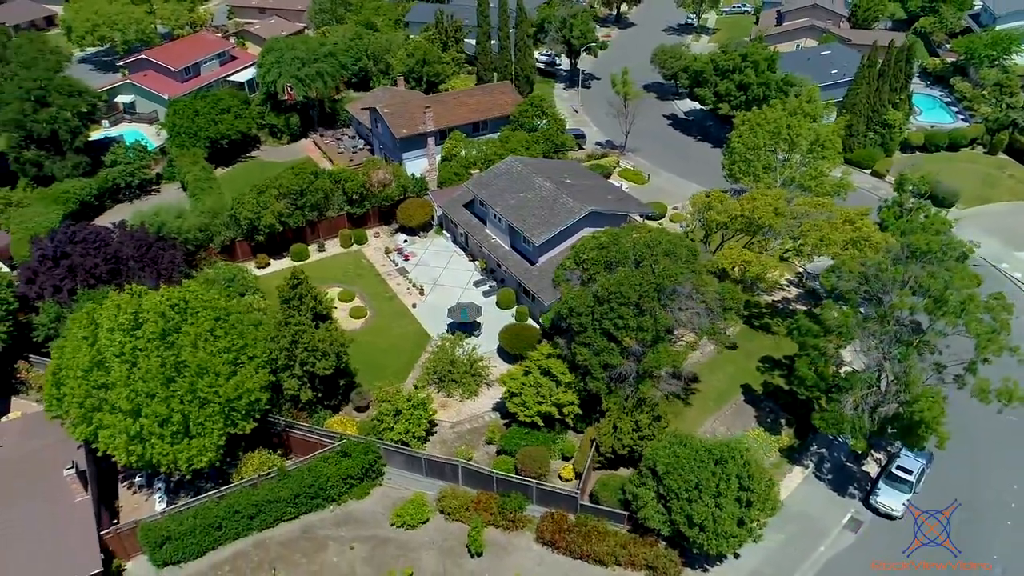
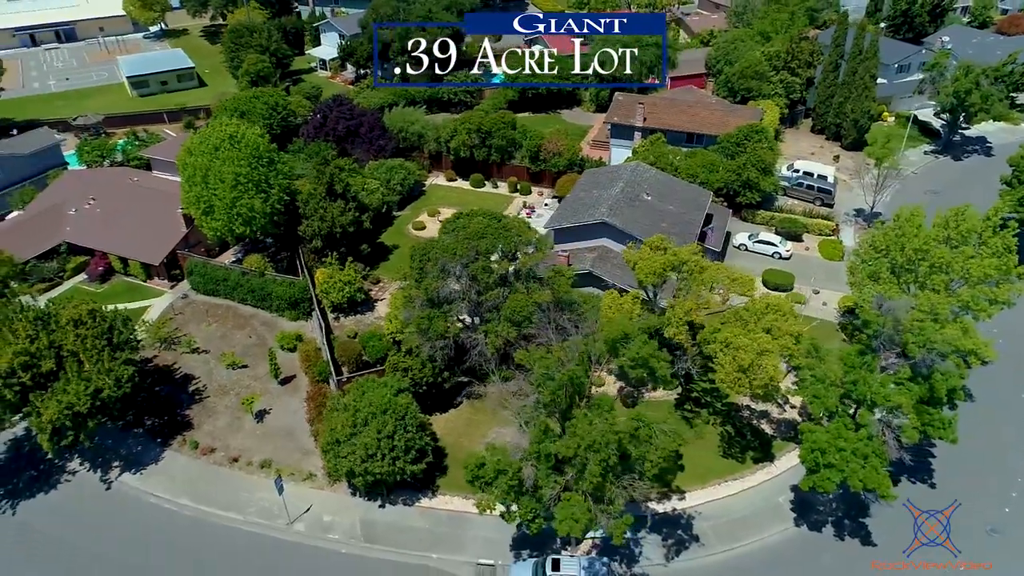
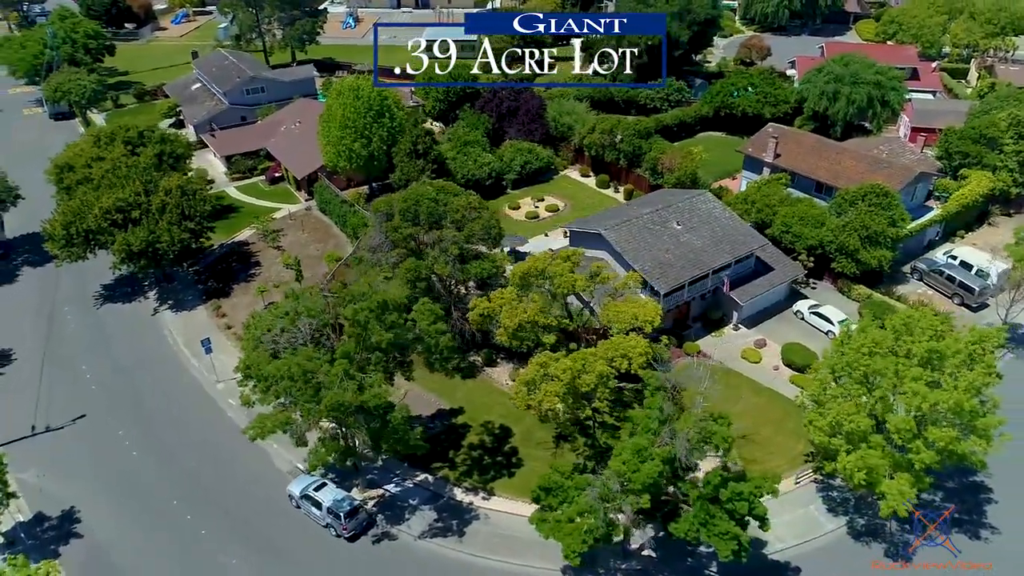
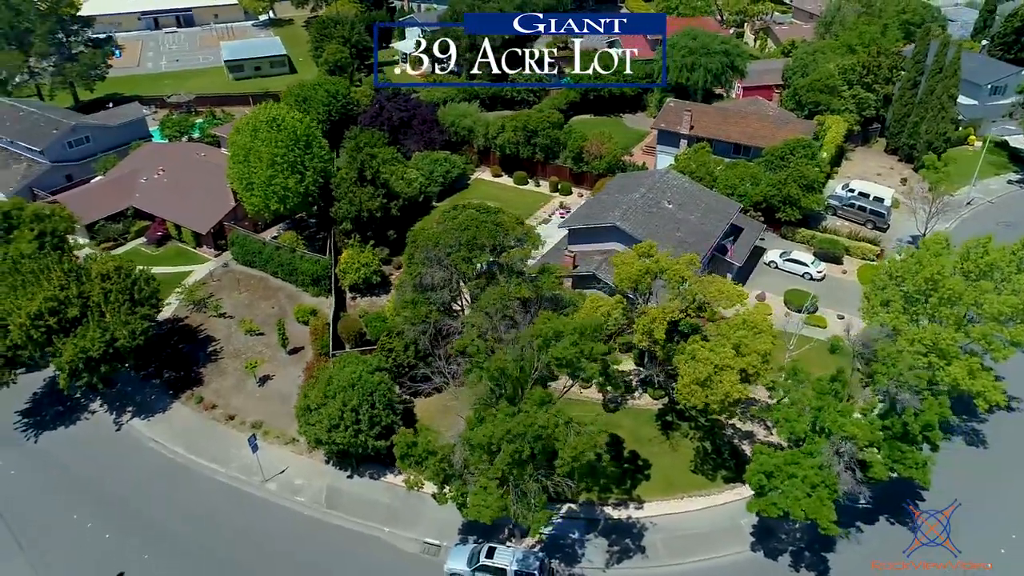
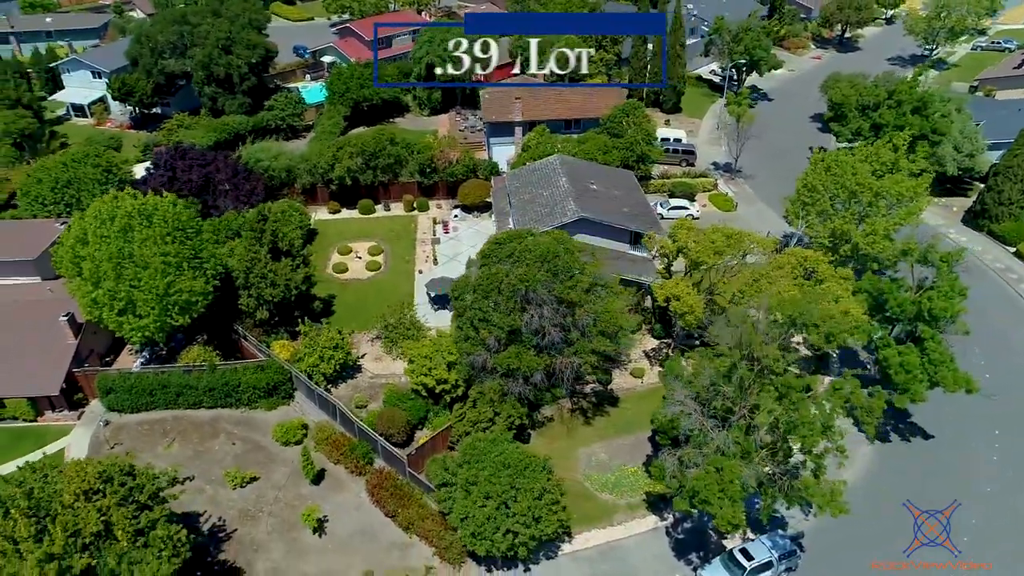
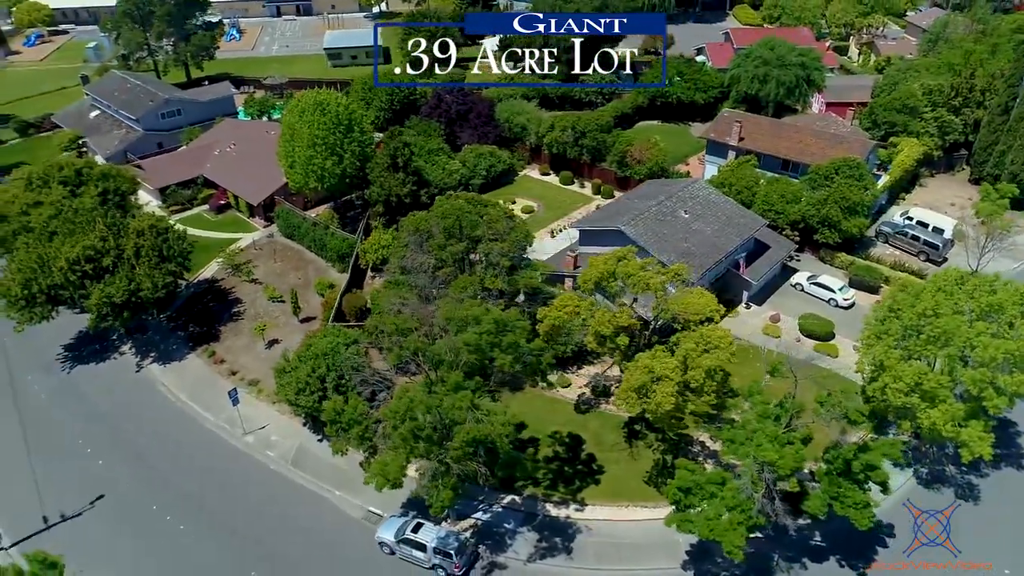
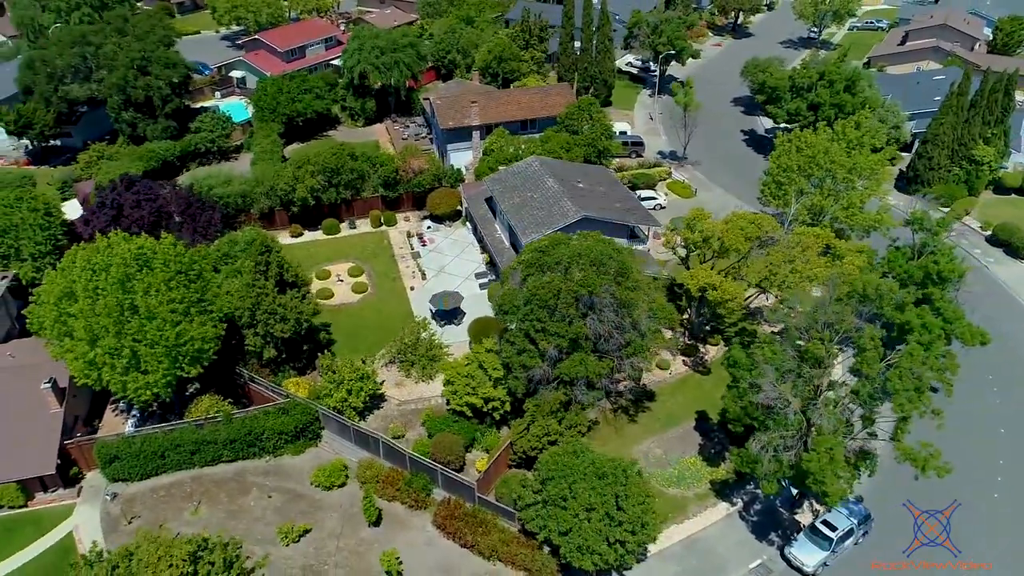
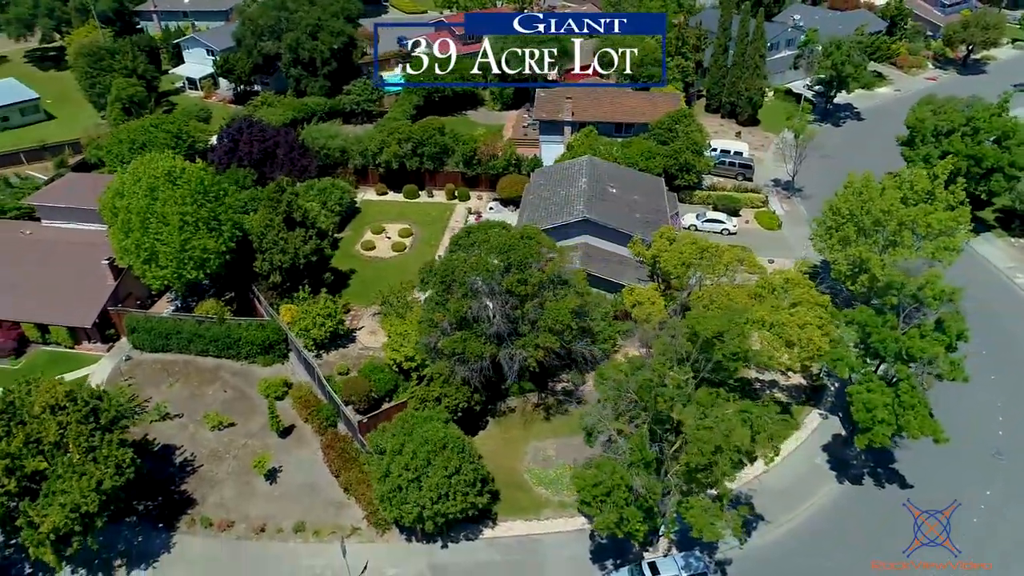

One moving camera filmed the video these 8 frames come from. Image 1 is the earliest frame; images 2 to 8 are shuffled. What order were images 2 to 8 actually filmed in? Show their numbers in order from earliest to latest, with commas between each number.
7, 5, 8, 2, 4, 6, 3
